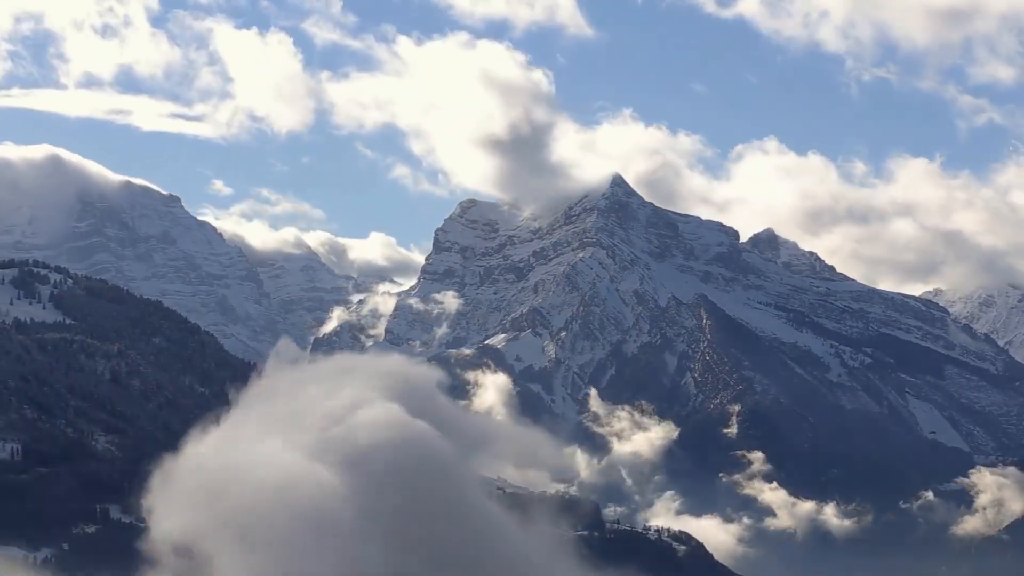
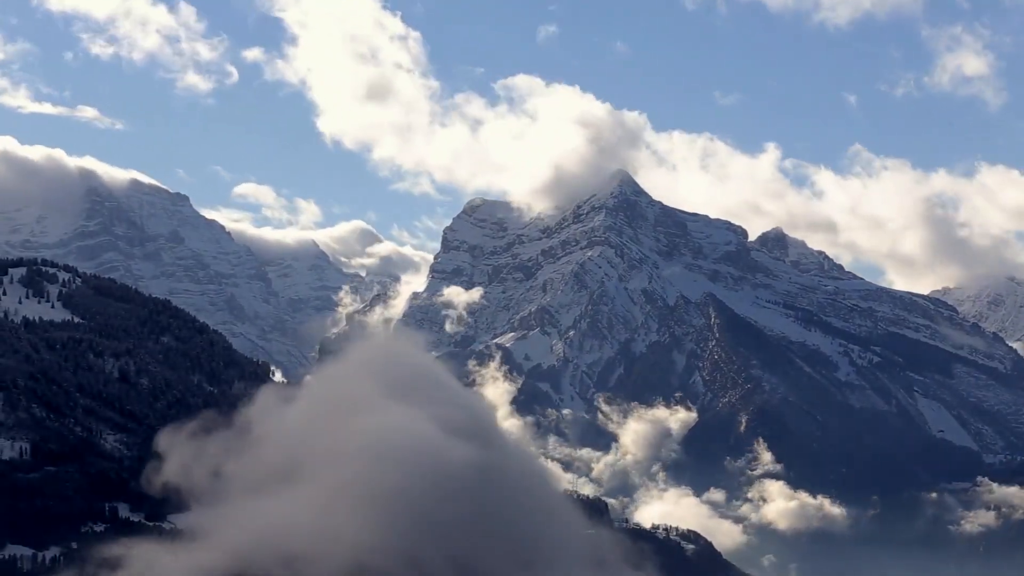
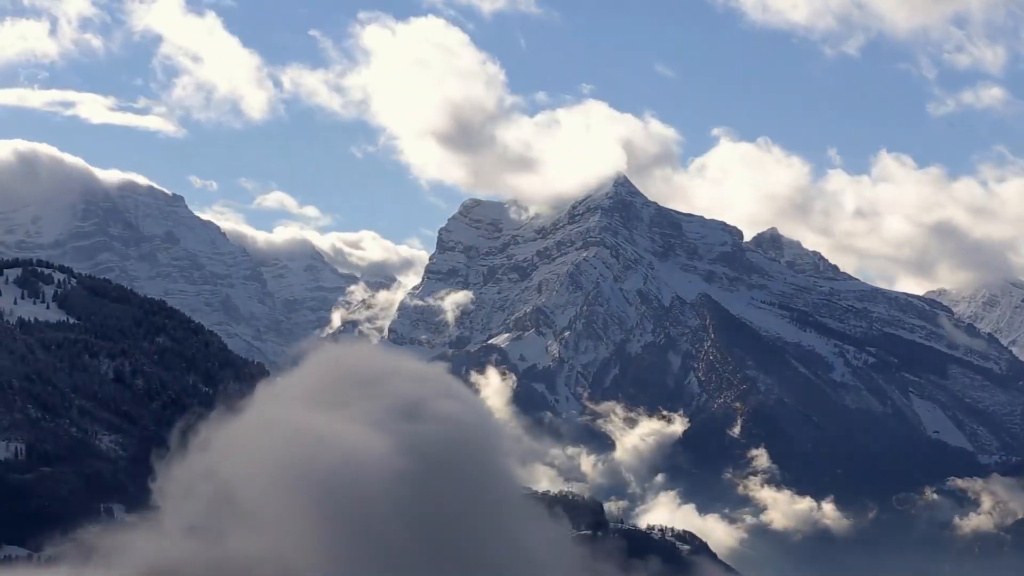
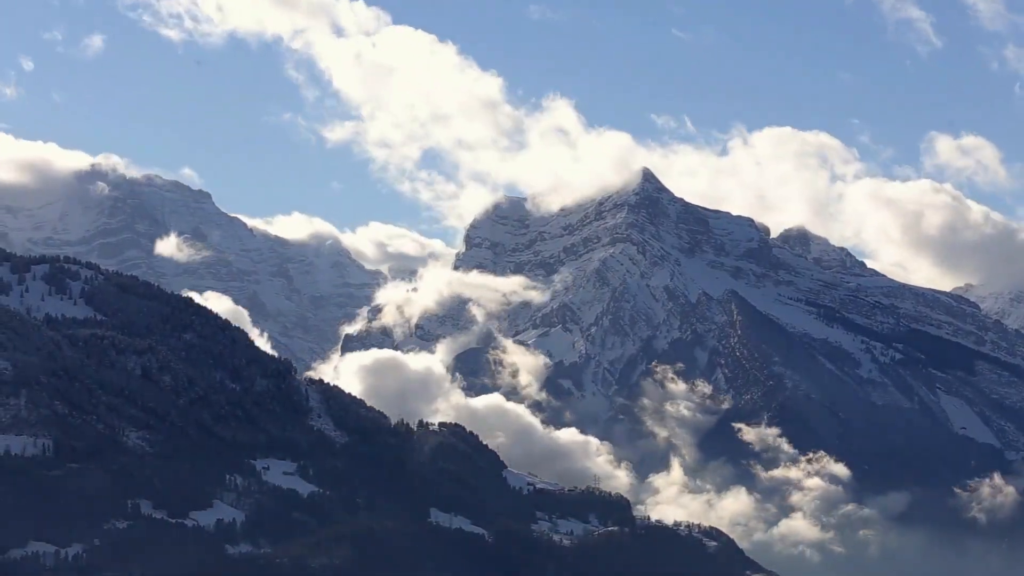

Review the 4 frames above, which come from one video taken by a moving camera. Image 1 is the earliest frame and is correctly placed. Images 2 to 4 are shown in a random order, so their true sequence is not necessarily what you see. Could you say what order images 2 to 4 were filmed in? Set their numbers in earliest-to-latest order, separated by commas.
3, 2, 4
